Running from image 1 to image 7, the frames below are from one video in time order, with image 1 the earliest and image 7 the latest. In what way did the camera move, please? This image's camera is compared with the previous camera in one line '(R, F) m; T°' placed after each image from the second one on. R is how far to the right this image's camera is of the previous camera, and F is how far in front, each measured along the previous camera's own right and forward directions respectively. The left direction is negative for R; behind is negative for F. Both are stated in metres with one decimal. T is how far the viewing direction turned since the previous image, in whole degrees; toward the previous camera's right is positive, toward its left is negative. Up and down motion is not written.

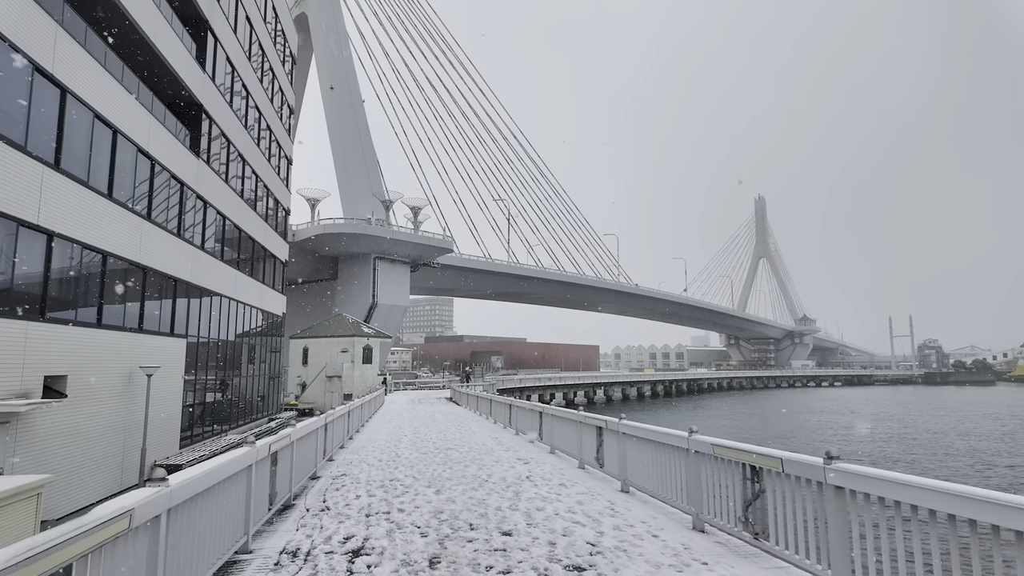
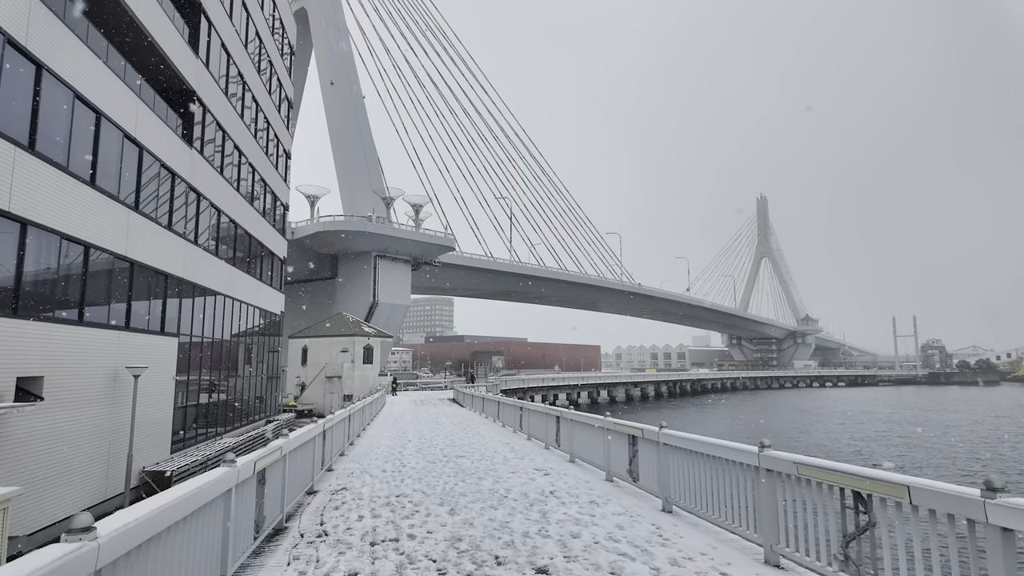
(-0.2, +0.9) m; 0°
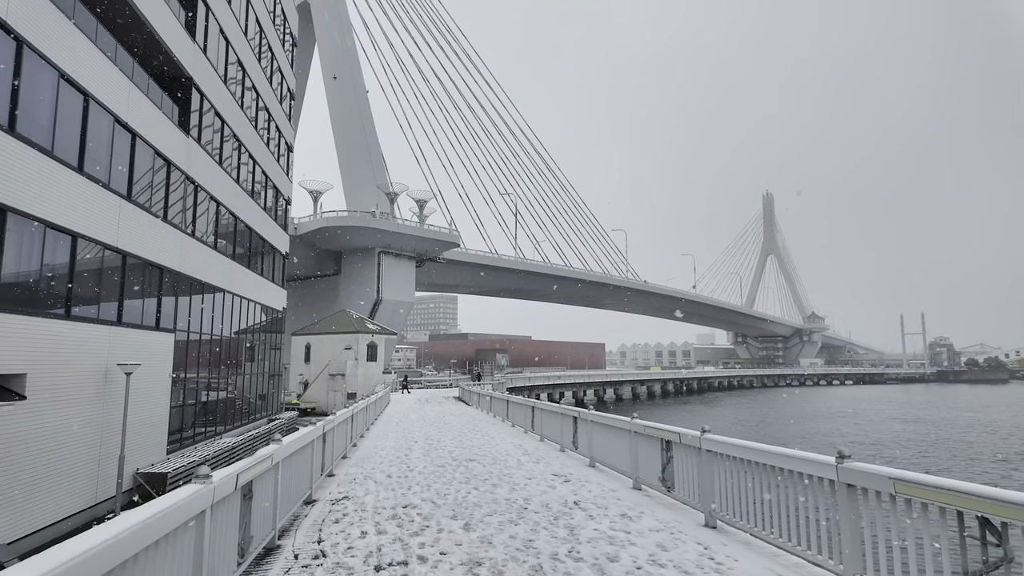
(-0.2, +0.7) m; 0°
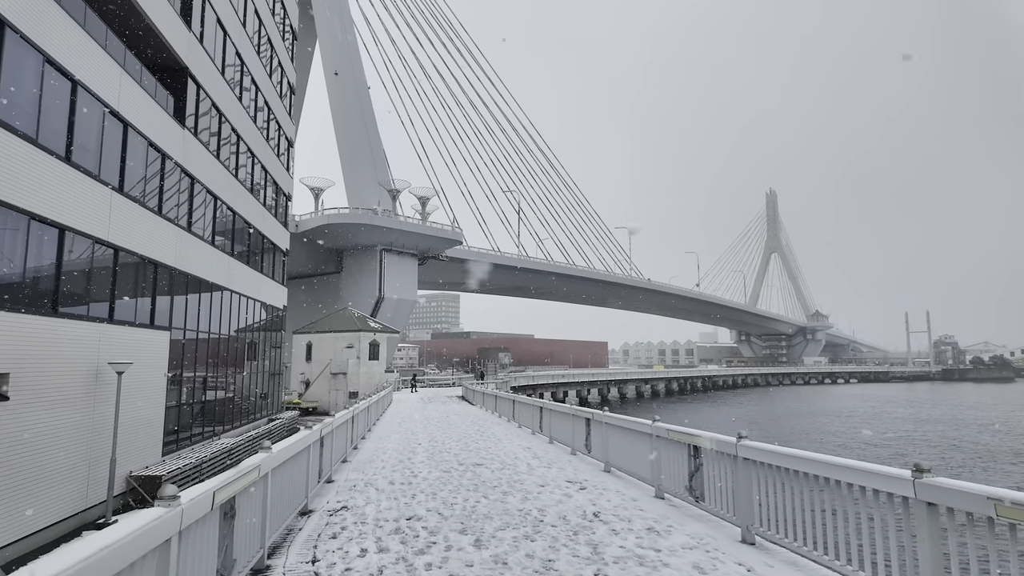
(-0.1, +0.5) m; 0°
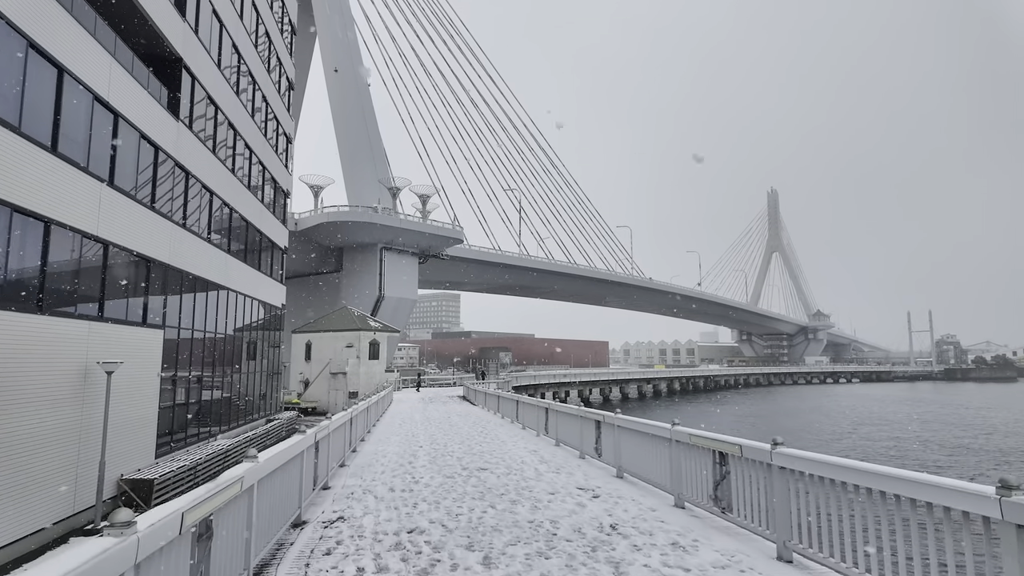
(-0.1, +0.4) m; 0°
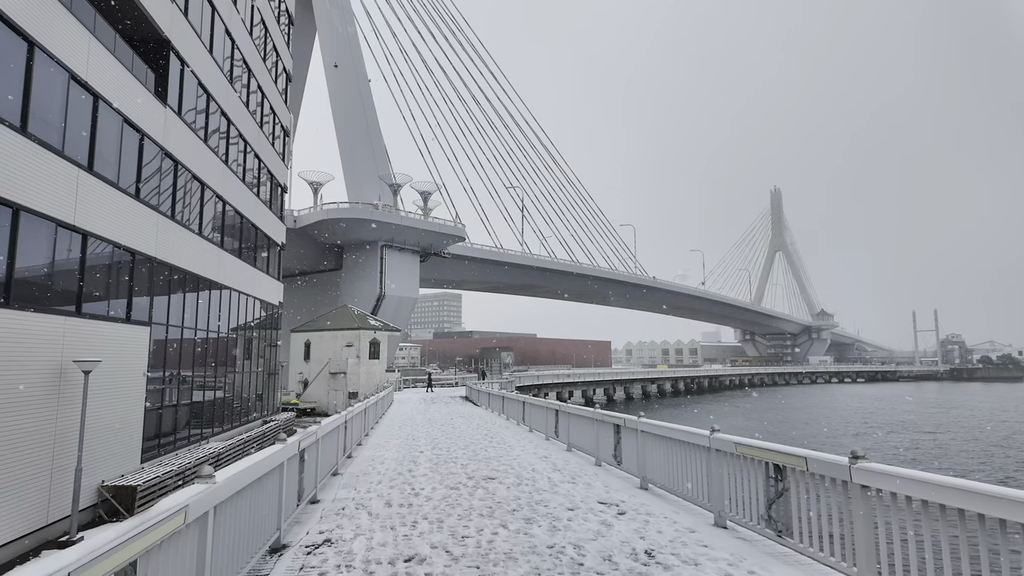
(-0.1, +0.8) m; 0°
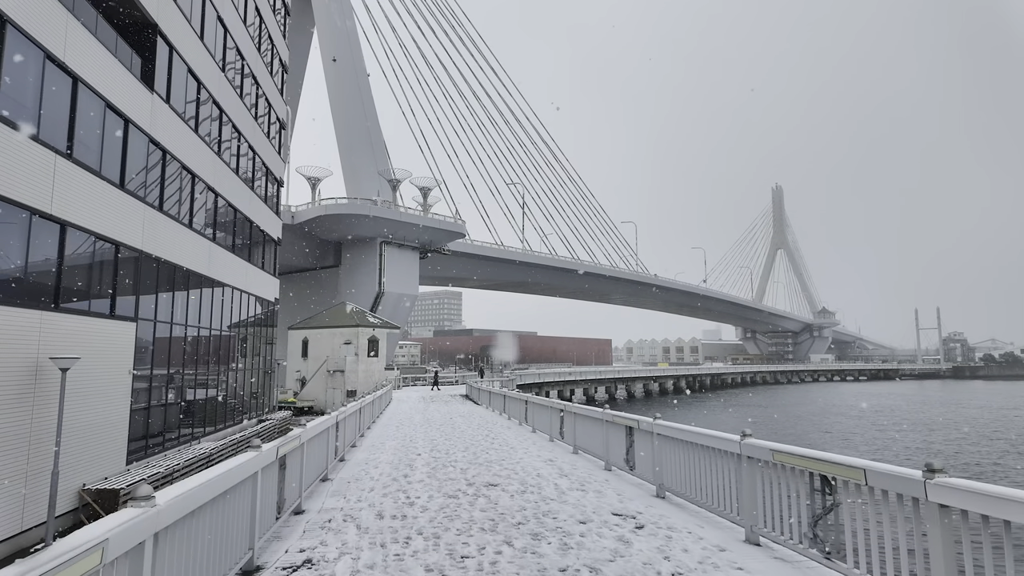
(0.0, +0.6) m; 0°
